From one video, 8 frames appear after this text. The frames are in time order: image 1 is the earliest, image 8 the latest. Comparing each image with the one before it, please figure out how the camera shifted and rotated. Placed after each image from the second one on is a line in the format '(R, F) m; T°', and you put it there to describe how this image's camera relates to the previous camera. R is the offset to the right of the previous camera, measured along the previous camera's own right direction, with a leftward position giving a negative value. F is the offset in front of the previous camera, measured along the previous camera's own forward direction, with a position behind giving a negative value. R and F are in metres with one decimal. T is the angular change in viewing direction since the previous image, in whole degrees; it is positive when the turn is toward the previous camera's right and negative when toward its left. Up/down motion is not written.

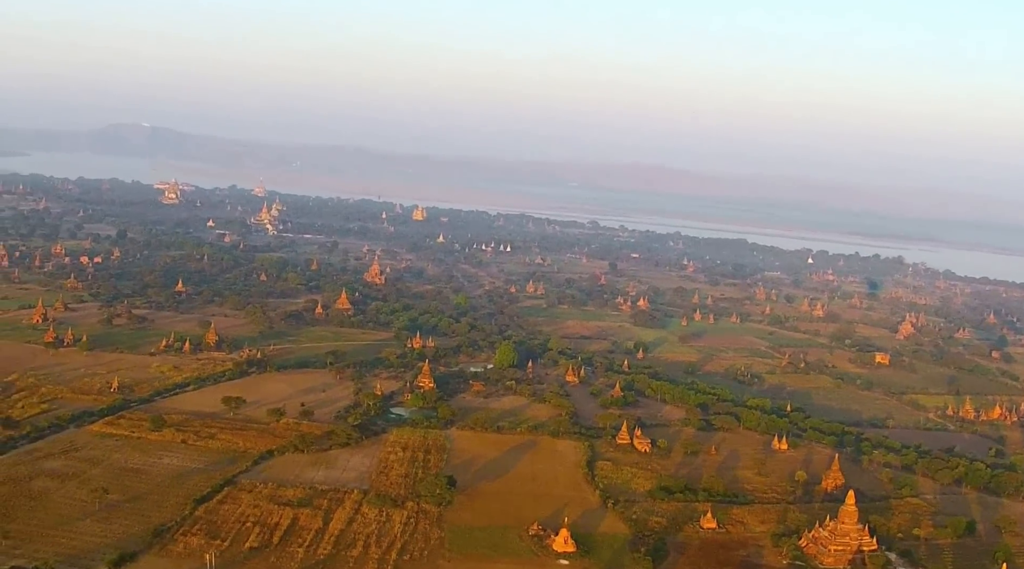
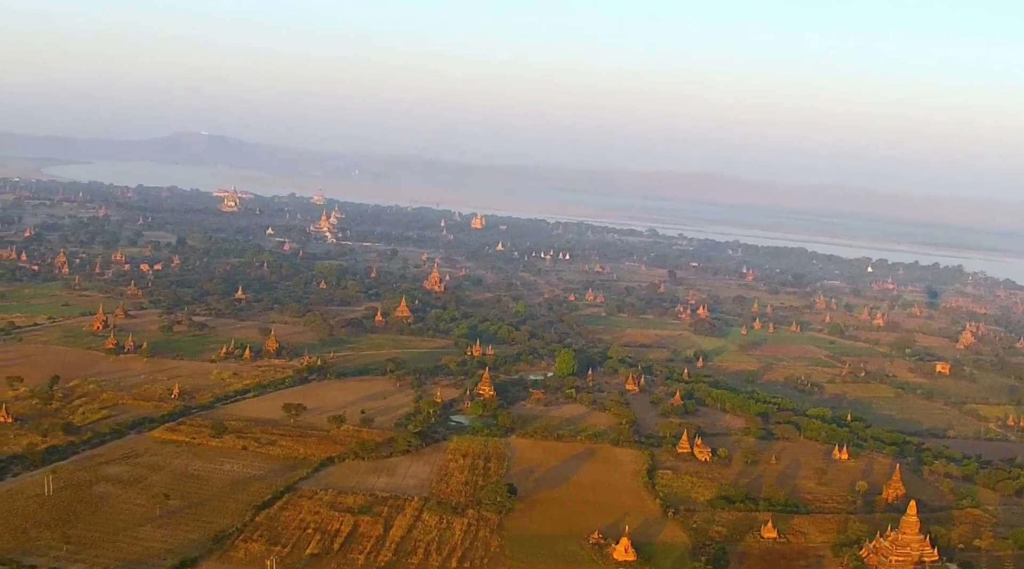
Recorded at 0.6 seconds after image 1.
(-0.7, 0.0) m; -1°
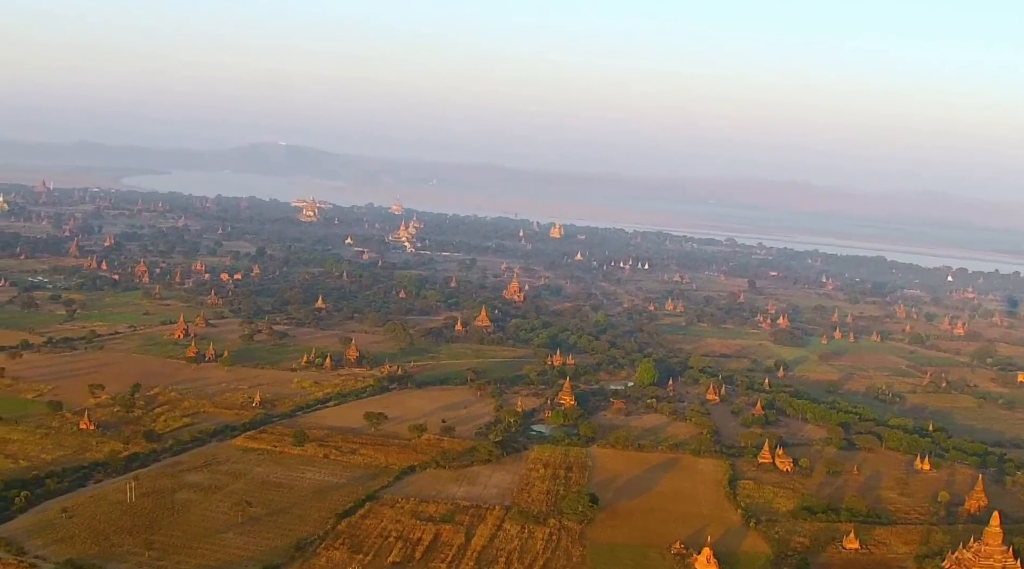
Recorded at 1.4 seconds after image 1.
(-1.2, 0.0) m; -2°
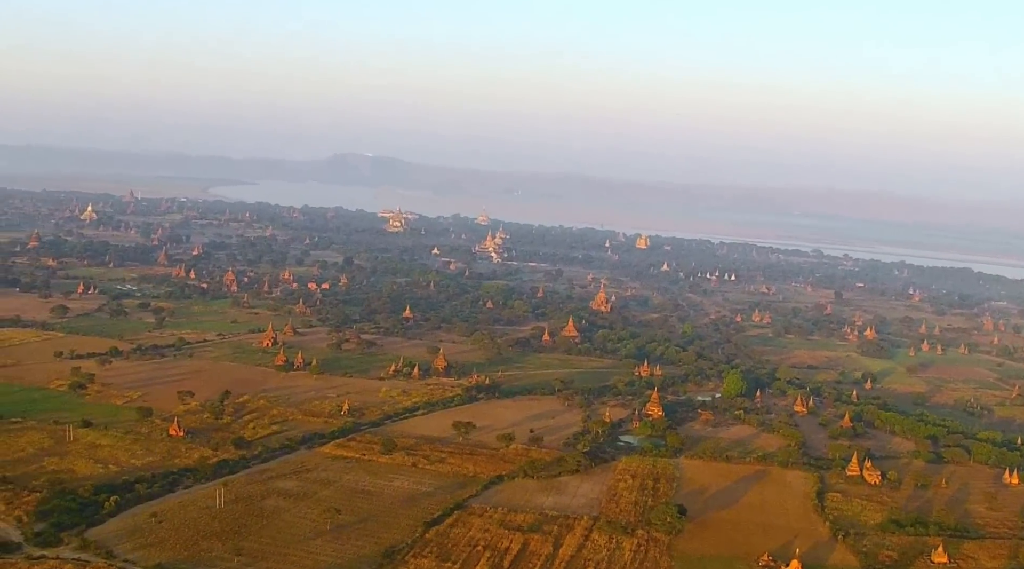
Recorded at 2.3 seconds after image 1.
(-1.3, -0.2) m; -2°
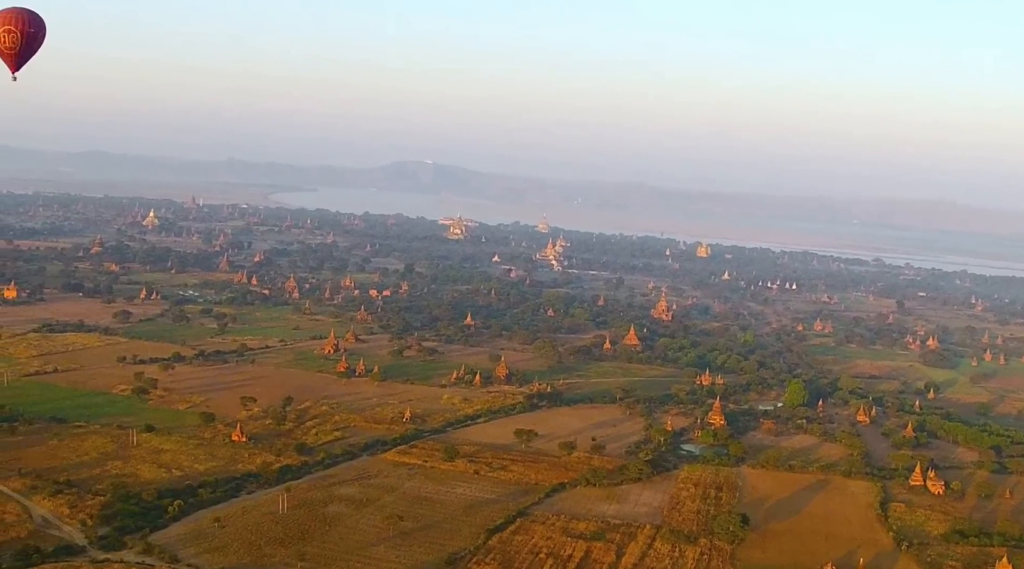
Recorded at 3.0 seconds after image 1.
(-0.9, -0.1) m; -1°
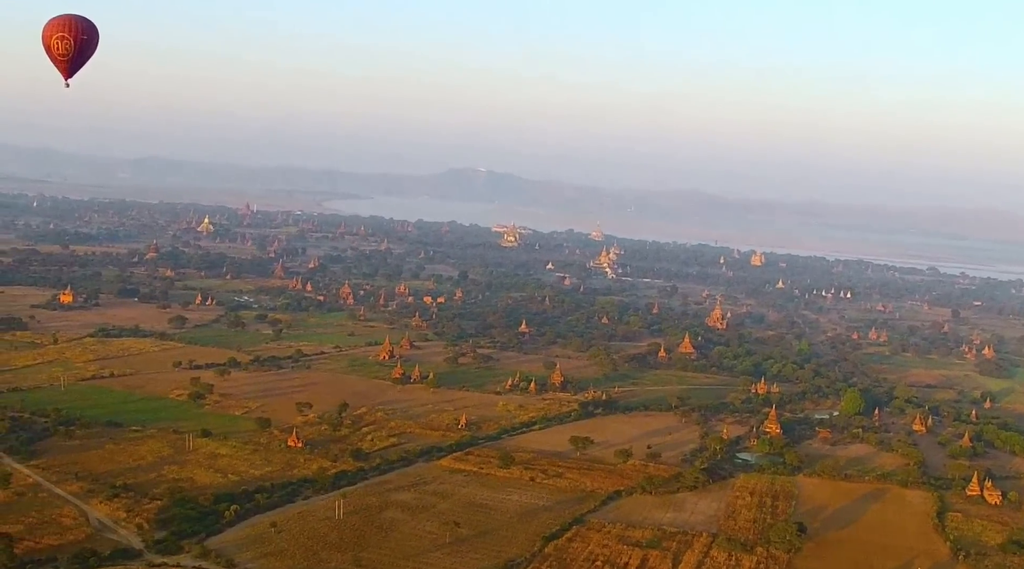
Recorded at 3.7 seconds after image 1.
(-0.9, -0.2) m; -1°
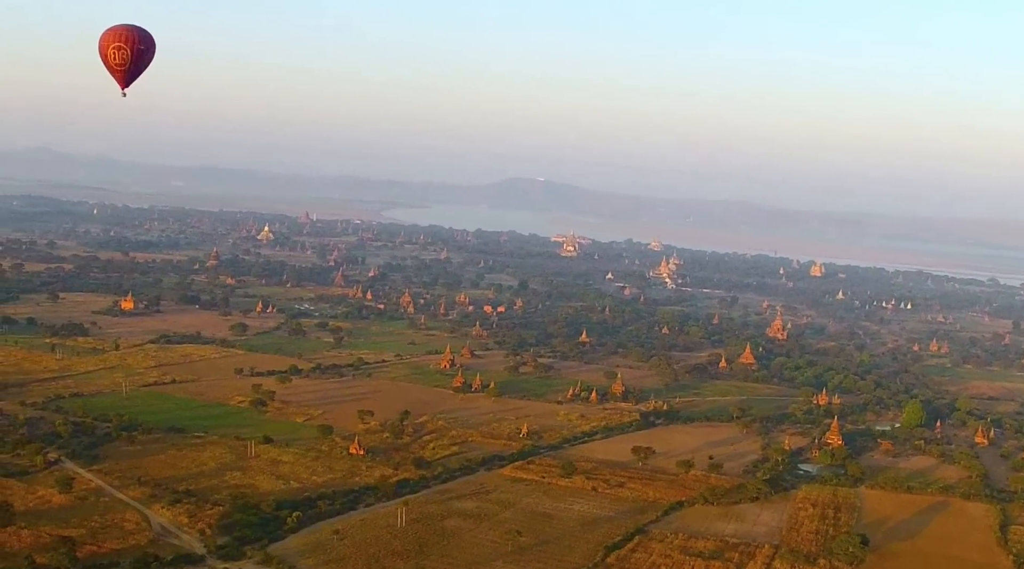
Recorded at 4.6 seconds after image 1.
(-1.1, -0.2) m; -1°
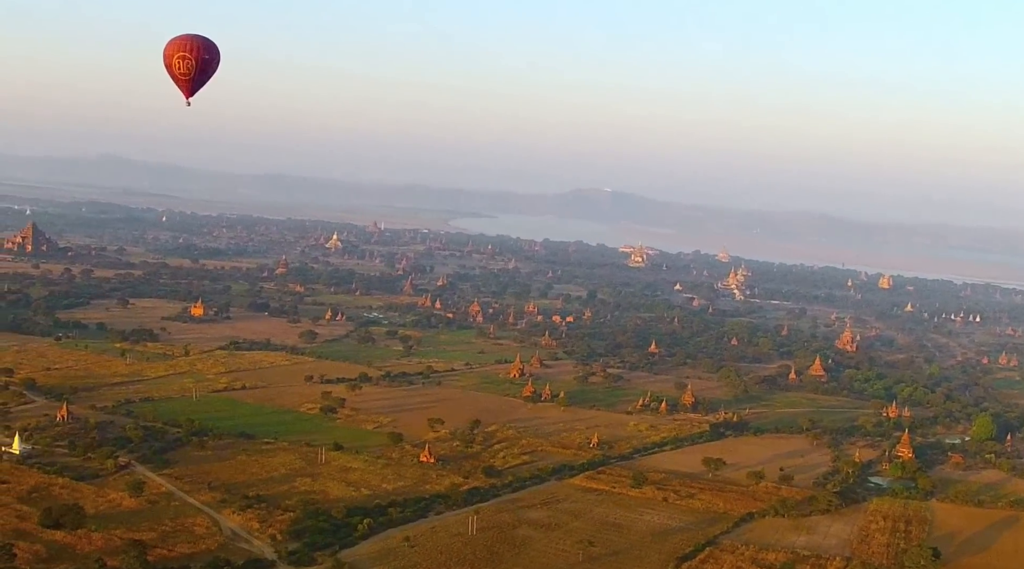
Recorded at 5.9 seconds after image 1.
(-1.3, -0.3) m; -1°
